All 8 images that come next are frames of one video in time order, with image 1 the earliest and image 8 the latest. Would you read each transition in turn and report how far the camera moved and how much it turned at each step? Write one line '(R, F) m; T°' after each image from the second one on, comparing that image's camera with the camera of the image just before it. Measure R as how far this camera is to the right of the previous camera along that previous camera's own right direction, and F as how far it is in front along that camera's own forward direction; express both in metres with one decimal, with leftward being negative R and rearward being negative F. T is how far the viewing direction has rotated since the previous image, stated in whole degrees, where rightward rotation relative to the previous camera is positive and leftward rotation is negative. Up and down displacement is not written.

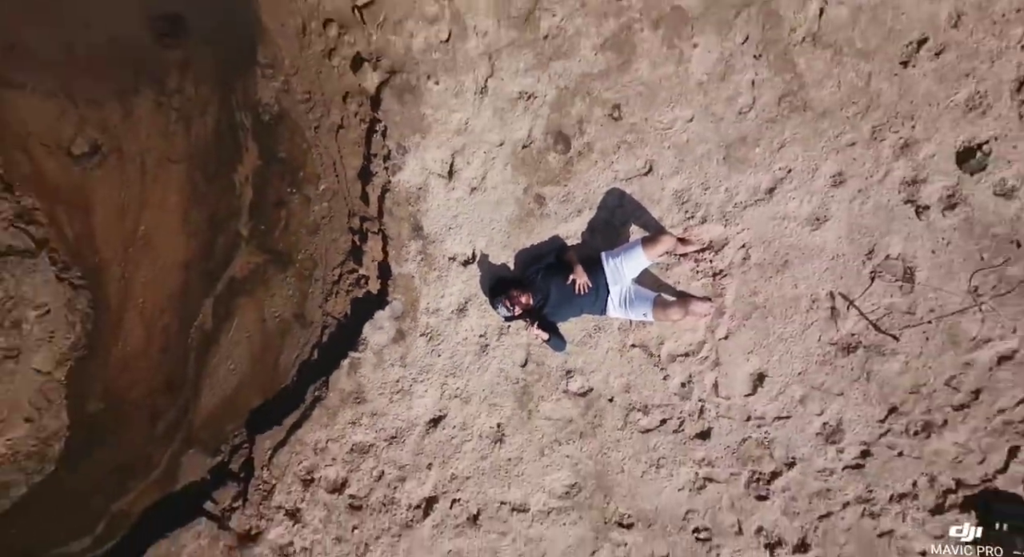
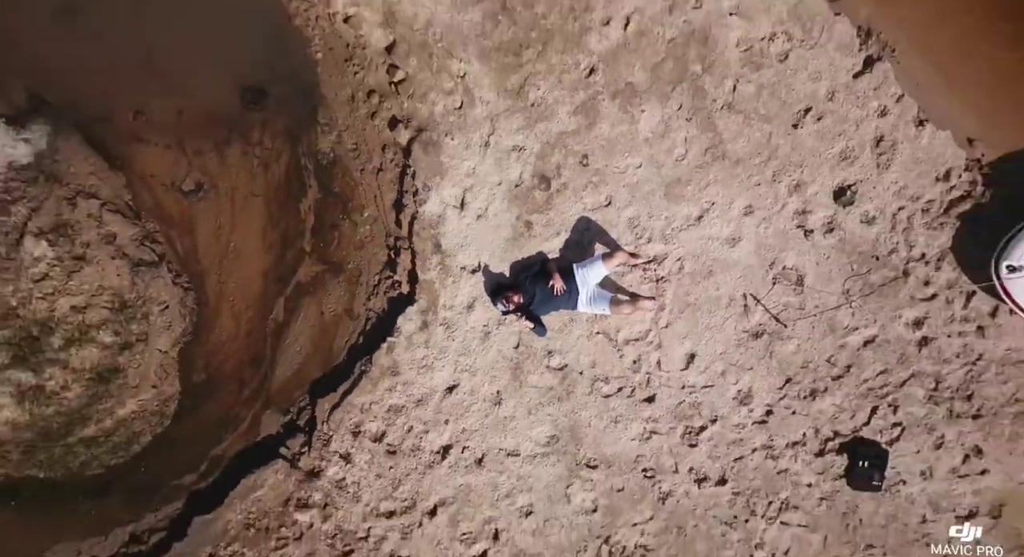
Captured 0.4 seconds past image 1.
(+0.1, -1.9) m; 0°
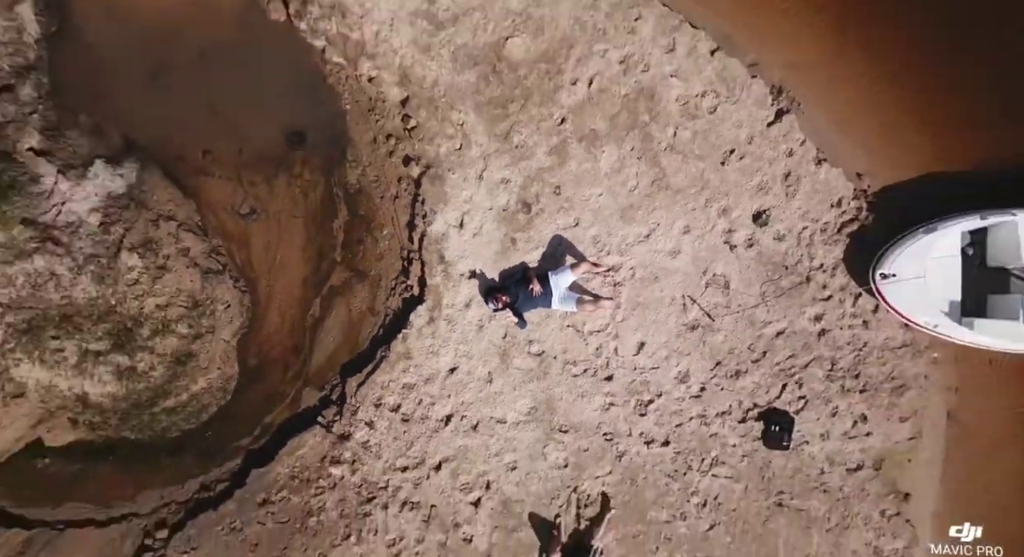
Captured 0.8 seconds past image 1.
(+0.2, -2.0) m; 0°
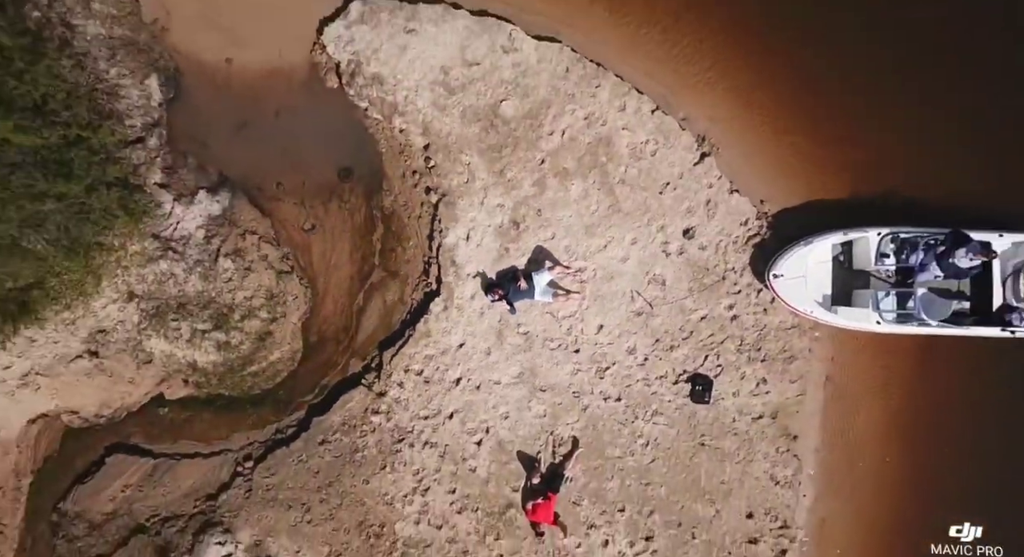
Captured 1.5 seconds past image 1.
(+0.1, -3.3) m; 0°
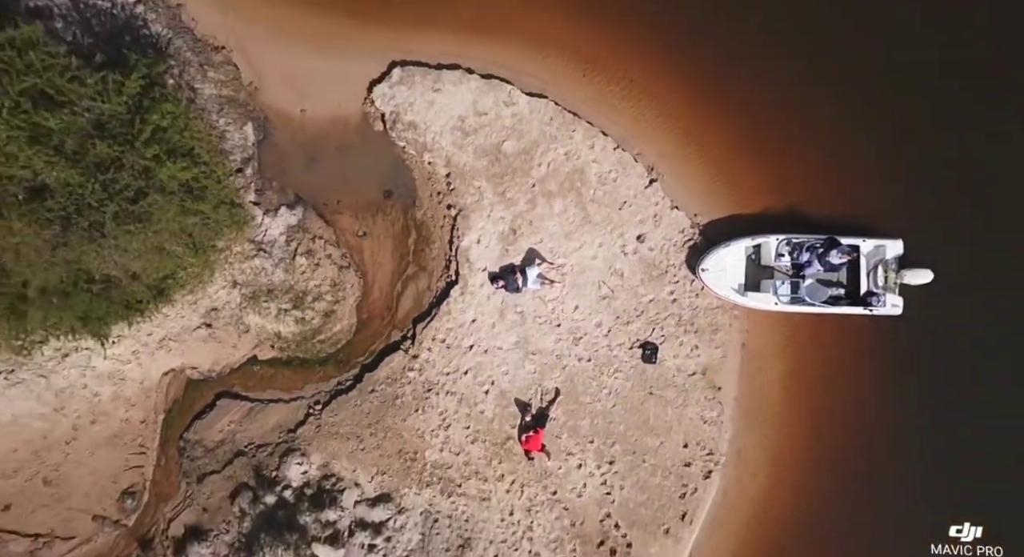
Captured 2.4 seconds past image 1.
(+0.1, -4.4) m; 0°
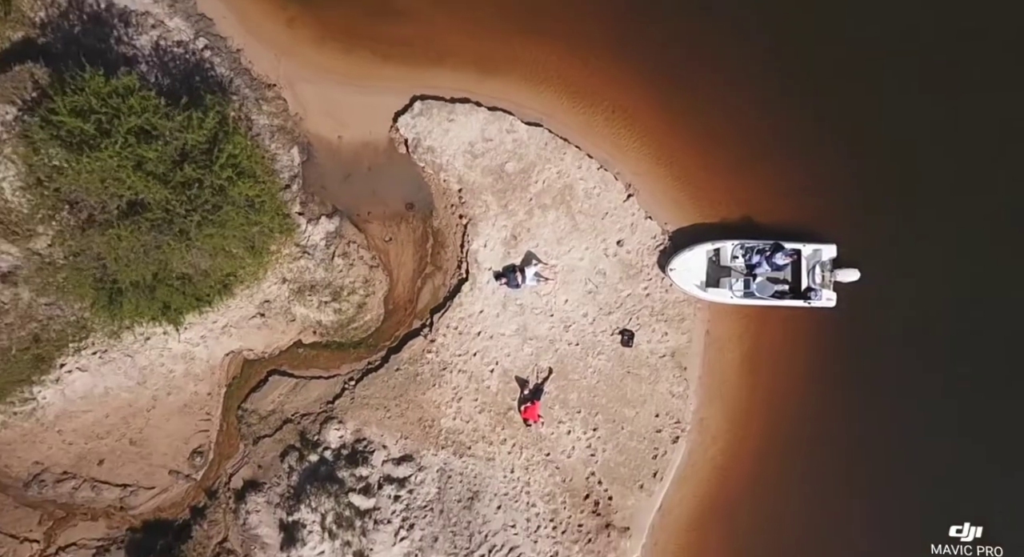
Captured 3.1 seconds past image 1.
(0.0, -3.4) m; 0°
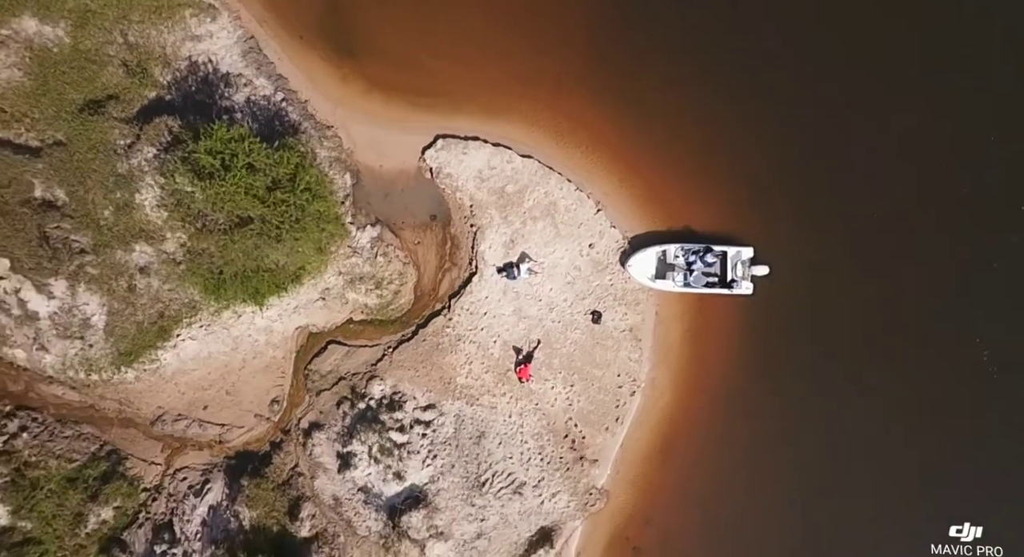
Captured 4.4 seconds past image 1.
(+0.1, -6.6) m; 0°
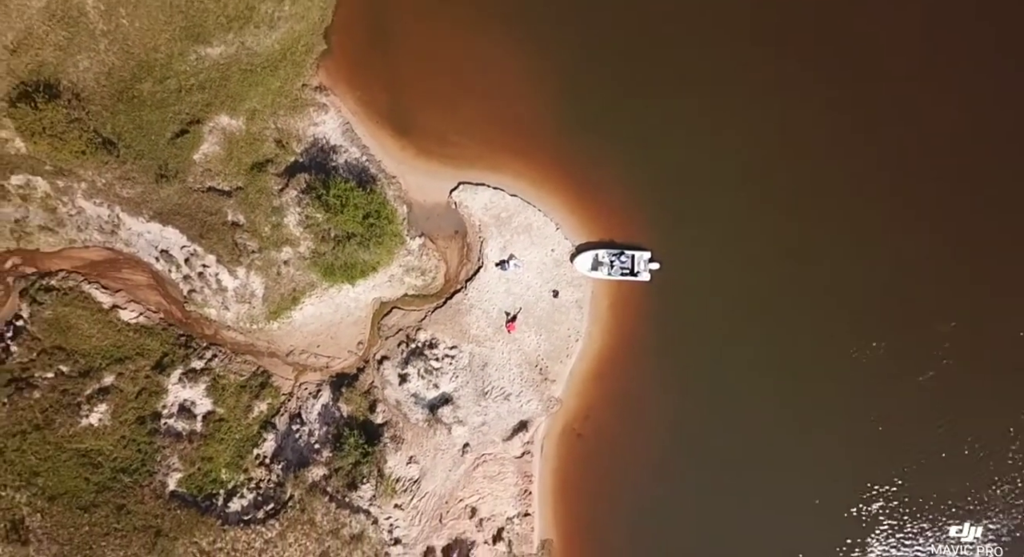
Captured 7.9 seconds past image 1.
(+0.4, -16.8) m; 0°
